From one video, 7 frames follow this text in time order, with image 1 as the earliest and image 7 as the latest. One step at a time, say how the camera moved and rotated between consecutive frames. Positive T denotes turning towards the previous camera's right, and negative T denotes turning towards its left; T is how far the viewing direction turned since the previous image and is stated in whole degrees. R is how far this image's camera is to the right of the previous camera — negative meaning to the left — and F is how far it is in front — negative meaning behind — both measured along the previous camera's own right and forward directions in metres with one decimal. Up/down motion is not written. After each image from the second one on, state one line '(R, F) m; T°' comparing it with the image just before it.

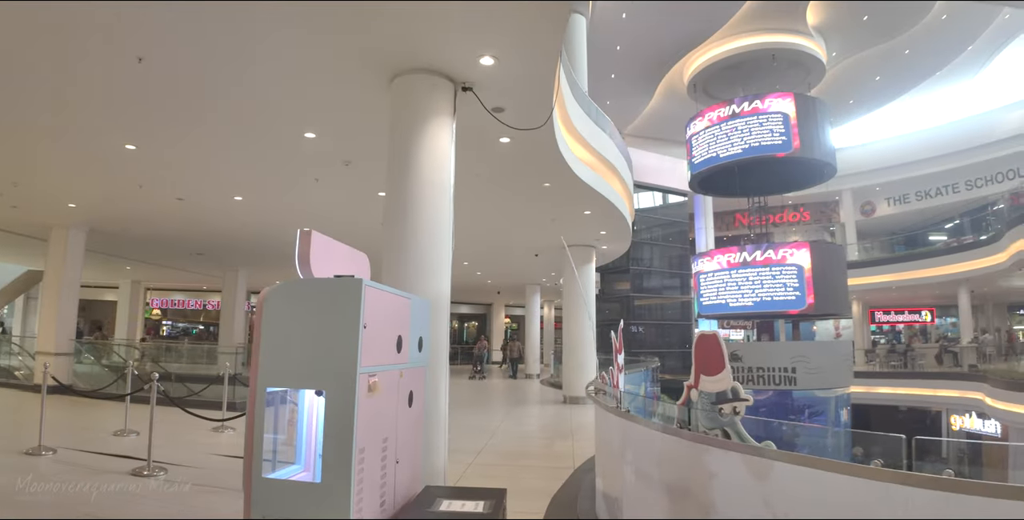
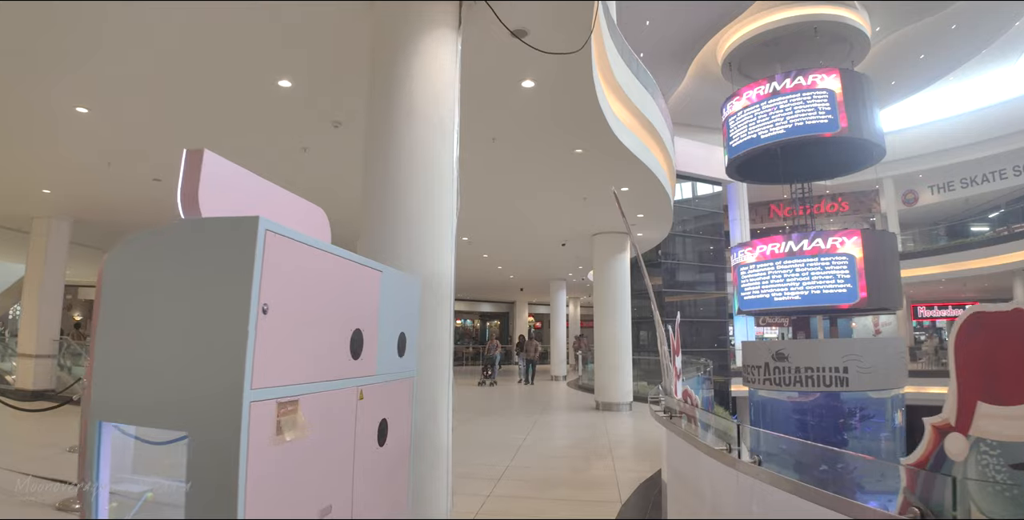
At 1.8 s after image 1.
(0.0, +1.0) m; -2°
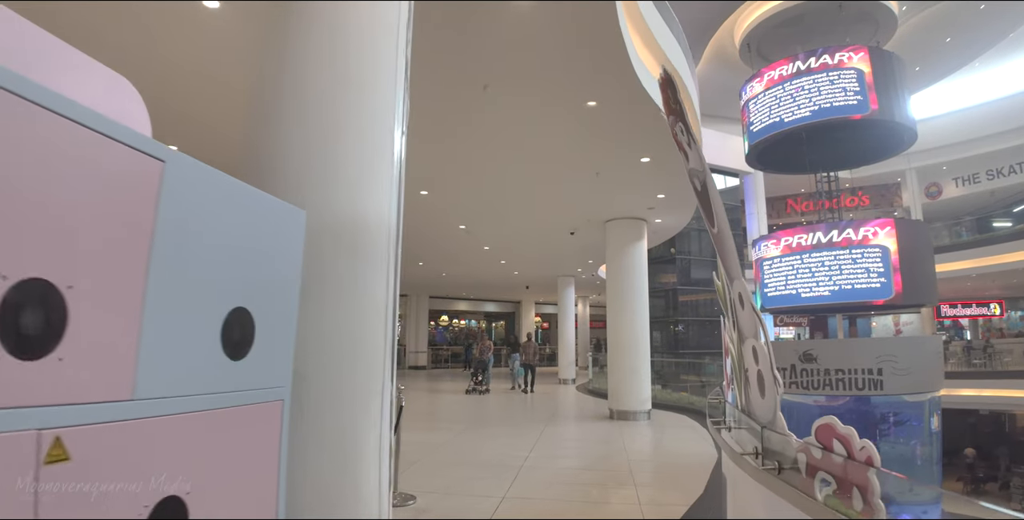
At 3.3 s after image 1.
(+0.1, +0.9) m; -1°
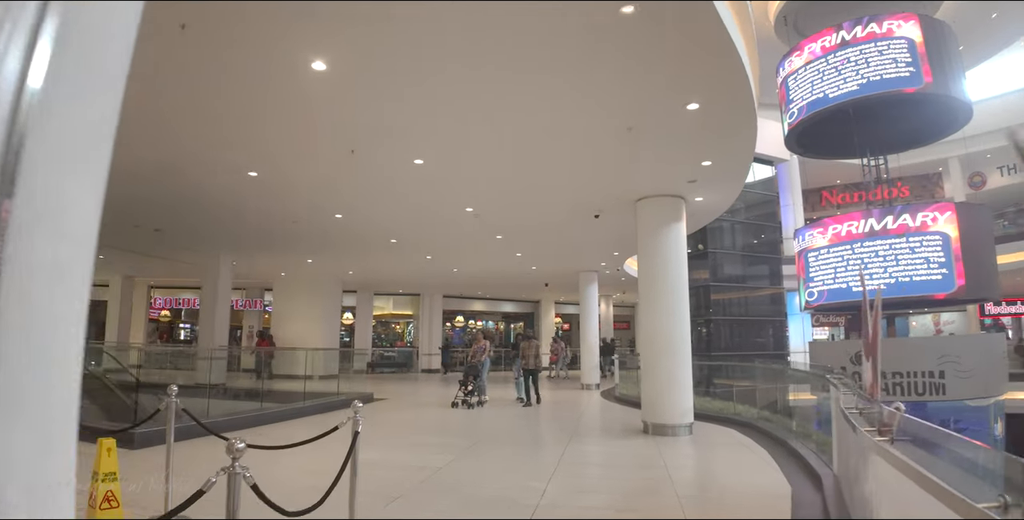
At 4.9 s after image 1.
(0.0, +1.1) m; -2°
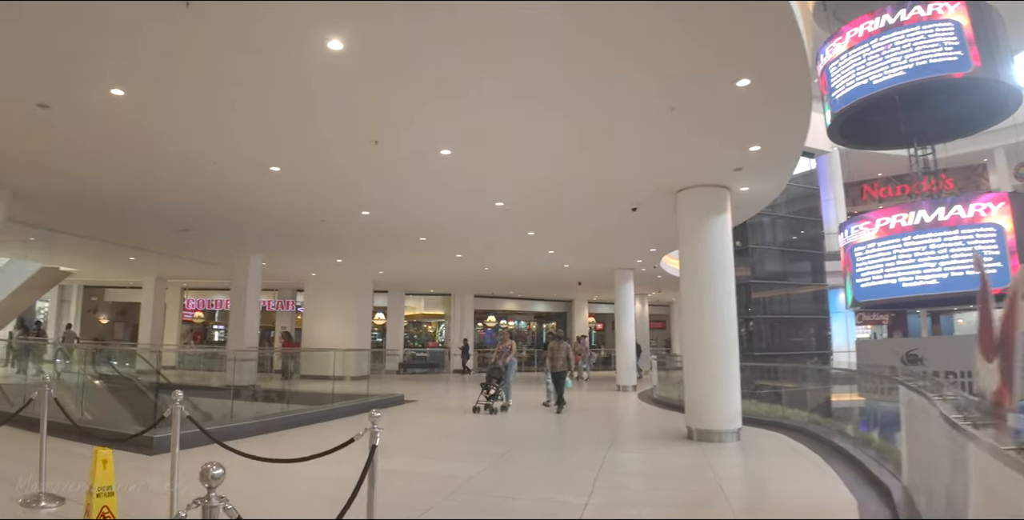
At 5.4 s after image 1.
(0.0, +0.3) m; -2°
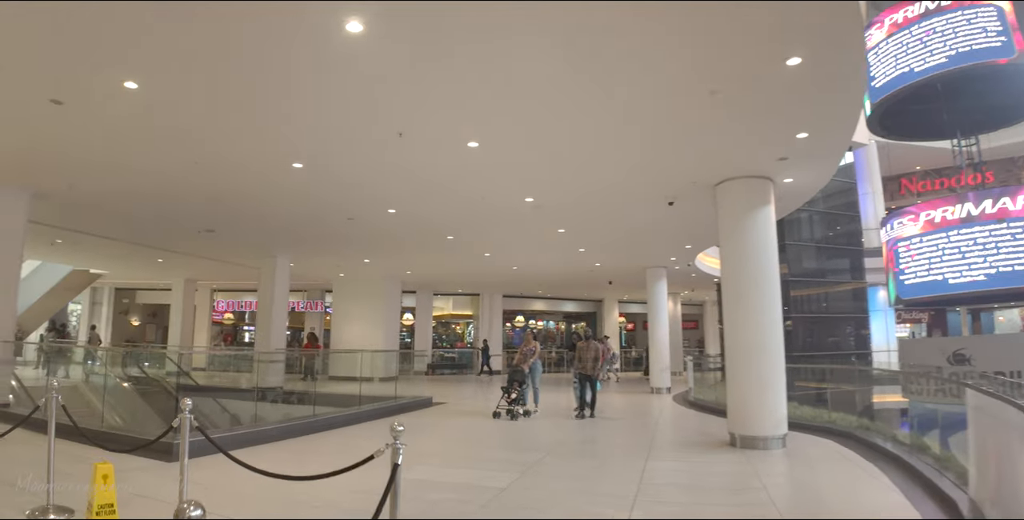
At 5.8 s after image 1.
(0.0, +0.2) m; -2°
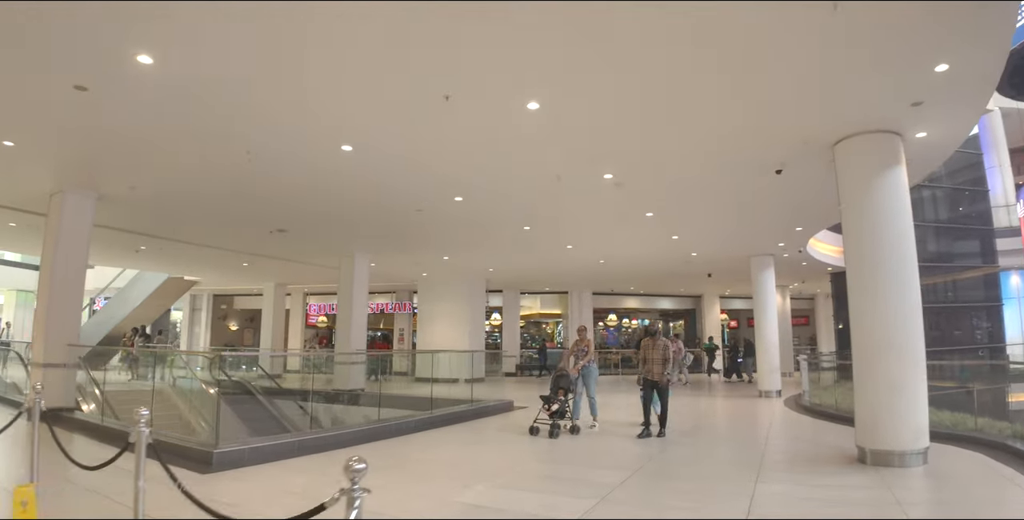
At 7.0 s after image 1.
(+0.1, +0.7) m; -7°
